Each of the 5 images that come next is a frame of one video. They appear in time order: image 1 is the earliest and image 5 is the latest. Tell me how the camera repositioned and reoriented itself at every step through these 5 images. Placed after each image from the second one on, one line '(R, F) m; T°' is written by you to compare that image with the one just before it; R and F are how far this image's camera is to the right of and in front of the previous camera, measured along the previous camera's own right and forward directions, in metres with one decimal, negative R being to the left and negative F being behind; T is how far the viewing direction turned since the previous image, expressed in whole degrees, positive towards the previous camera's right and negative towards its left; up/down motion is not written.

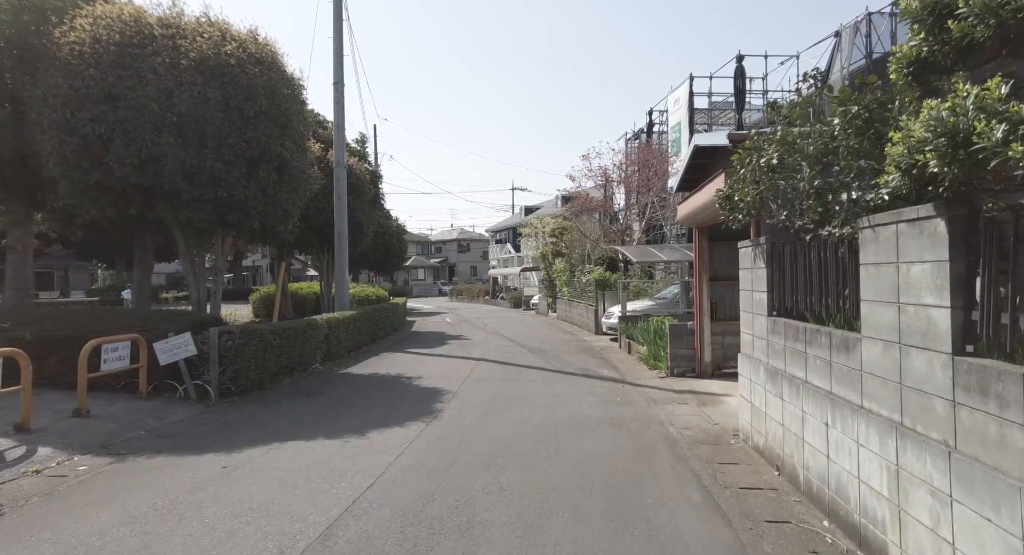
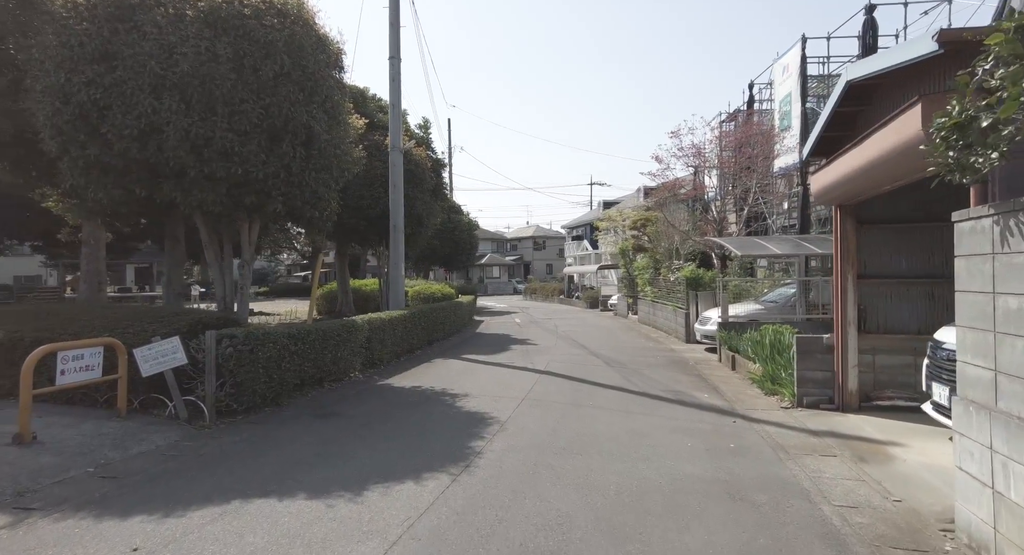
(+0.1, +2.2) m; -8°
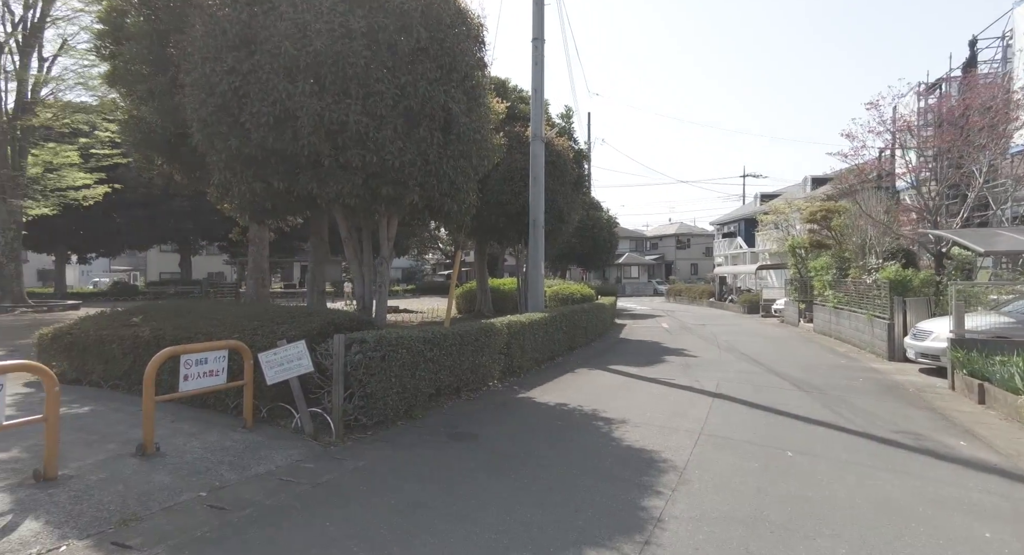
(-0.4, +1.4) m; -13°
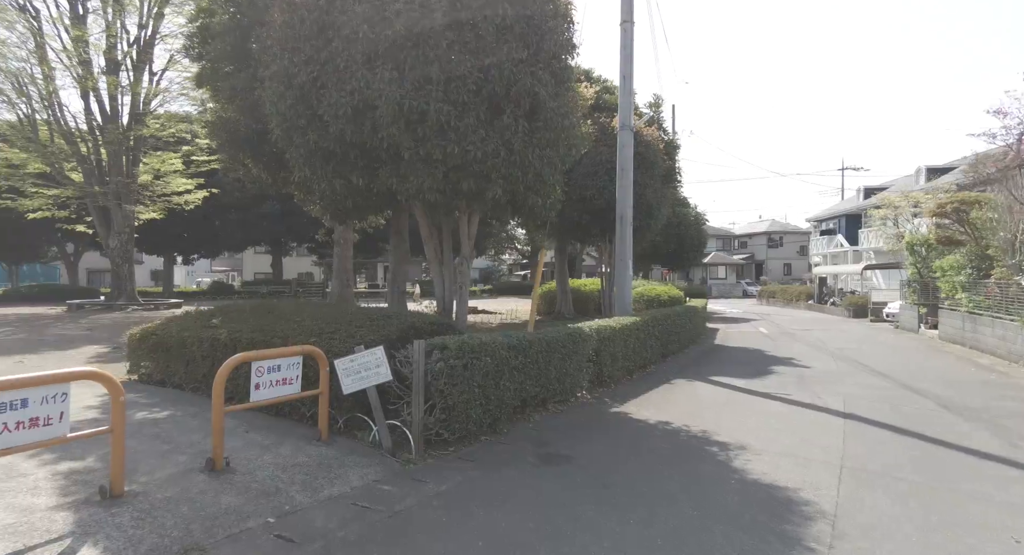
(-0.2, +0.8) m; -7°
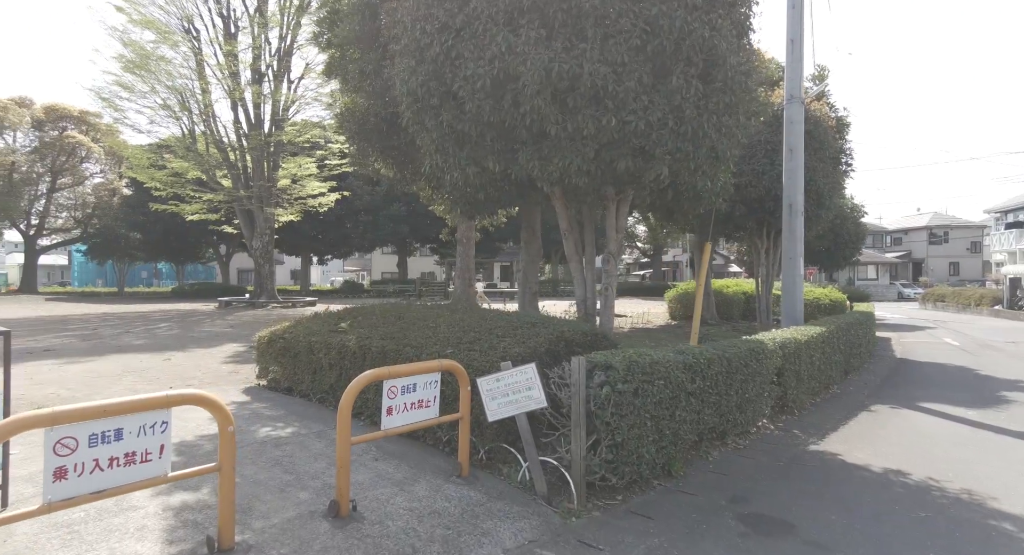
(-0.6, +1.3) m; -11°
